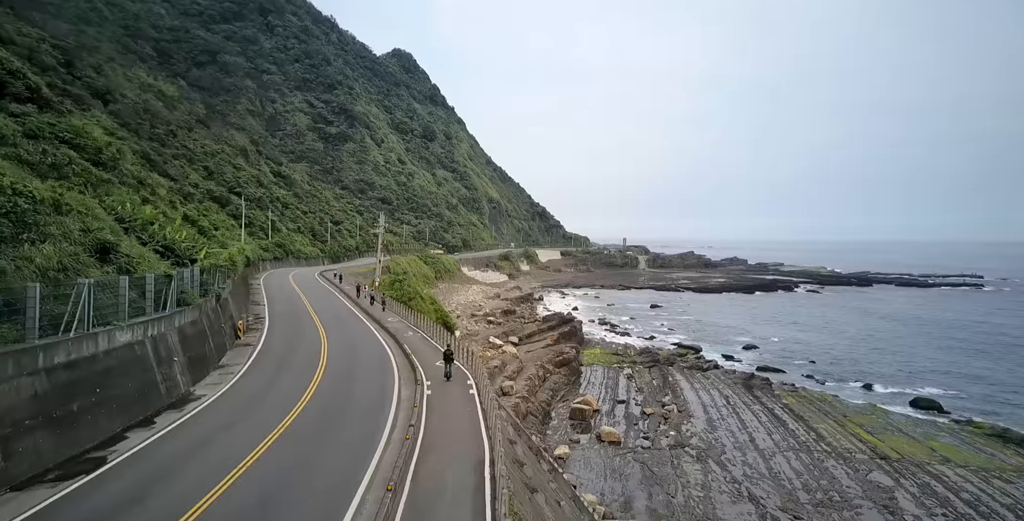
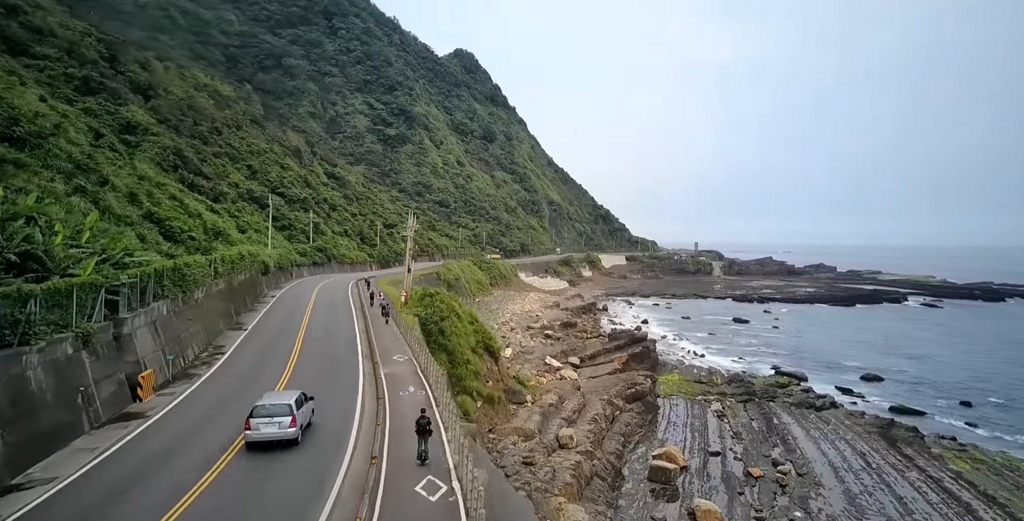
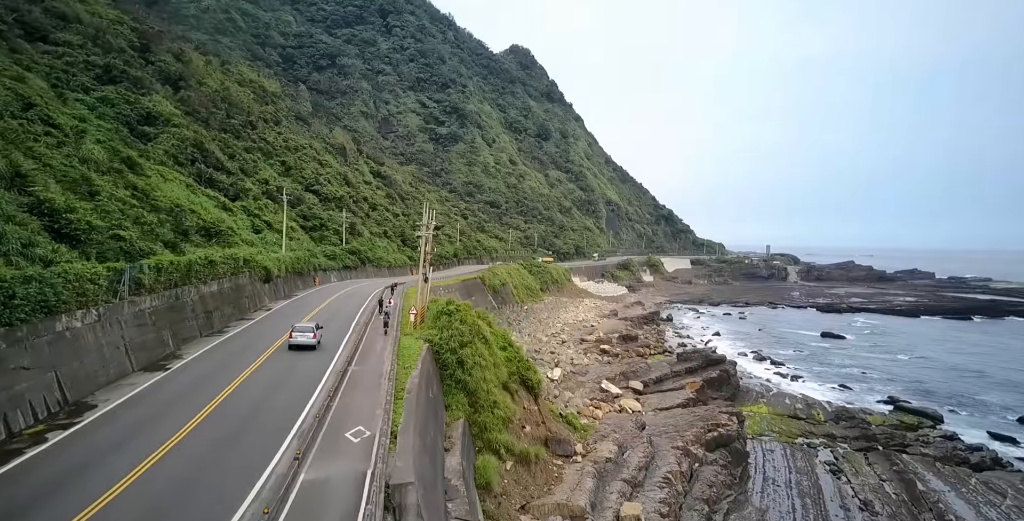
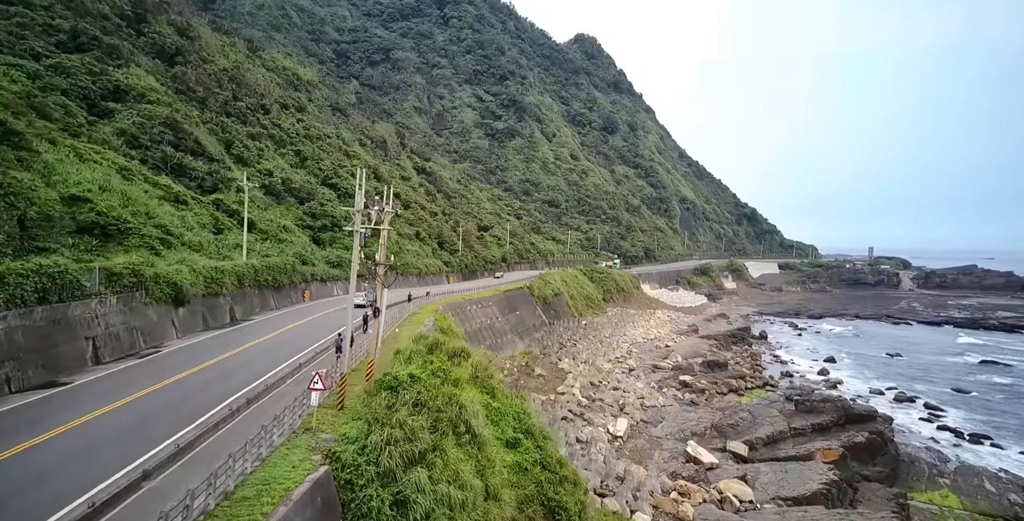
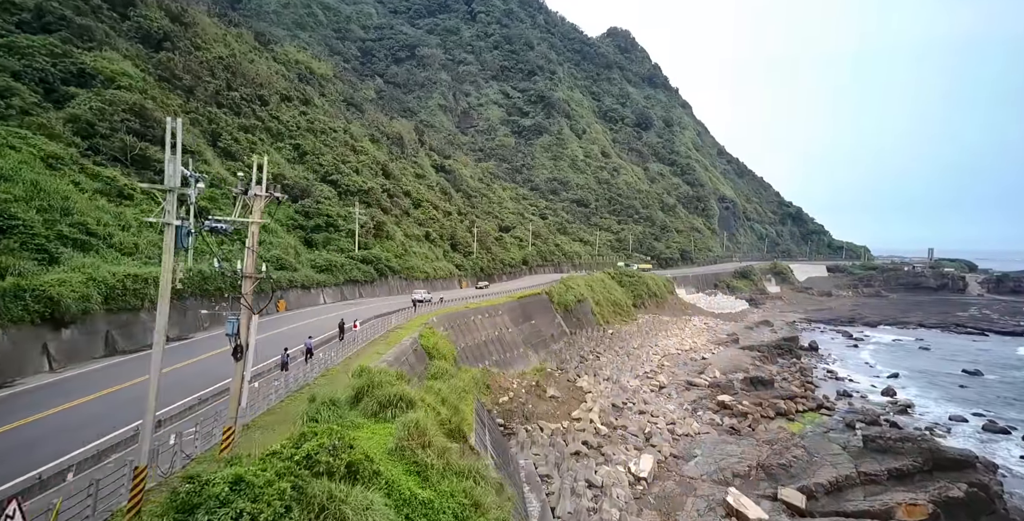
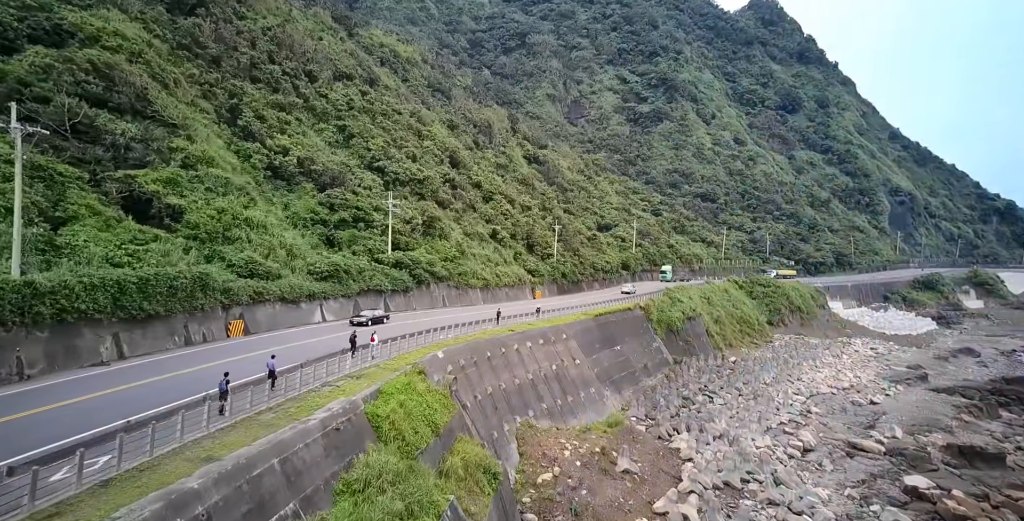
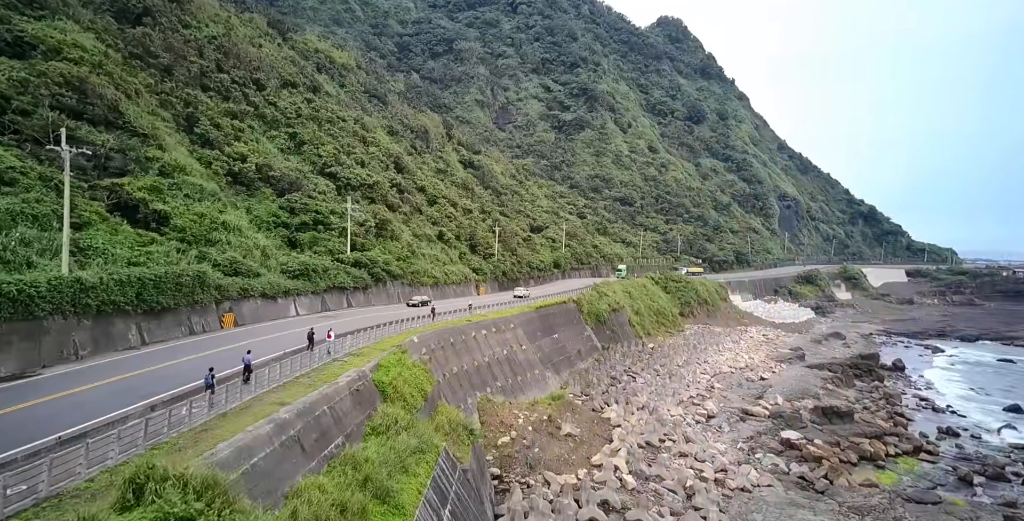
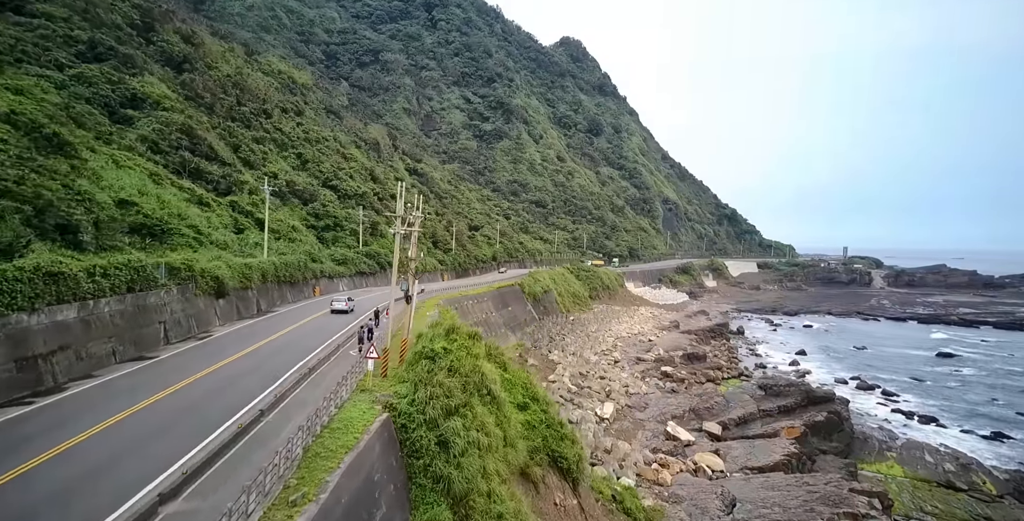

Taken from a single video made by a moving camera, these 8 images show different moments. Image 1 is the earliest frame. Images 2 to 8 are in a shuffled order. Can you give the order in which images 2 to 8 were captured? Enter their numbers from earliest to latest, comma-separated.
2, 3, 8, 4, 5, 7, 6
